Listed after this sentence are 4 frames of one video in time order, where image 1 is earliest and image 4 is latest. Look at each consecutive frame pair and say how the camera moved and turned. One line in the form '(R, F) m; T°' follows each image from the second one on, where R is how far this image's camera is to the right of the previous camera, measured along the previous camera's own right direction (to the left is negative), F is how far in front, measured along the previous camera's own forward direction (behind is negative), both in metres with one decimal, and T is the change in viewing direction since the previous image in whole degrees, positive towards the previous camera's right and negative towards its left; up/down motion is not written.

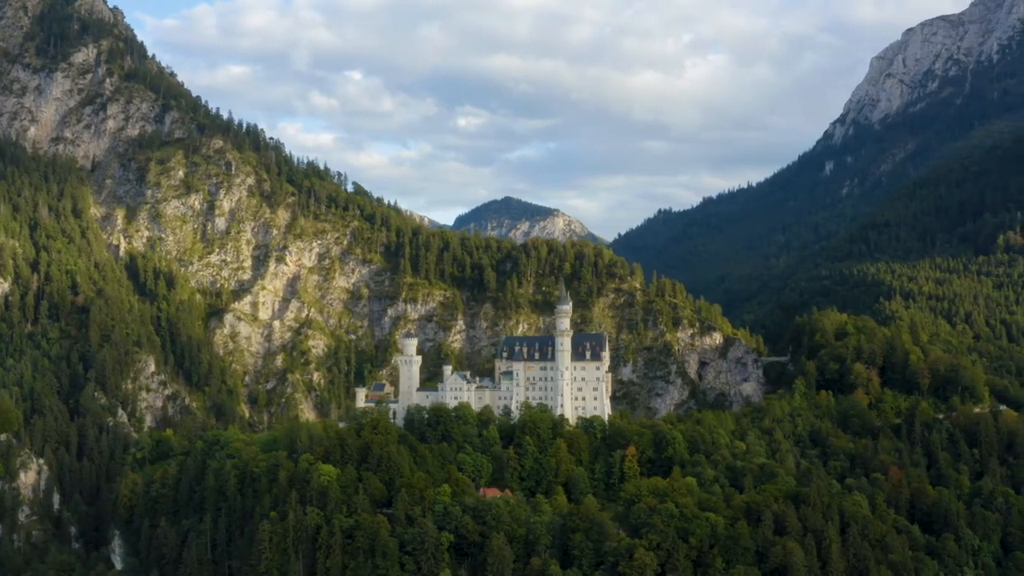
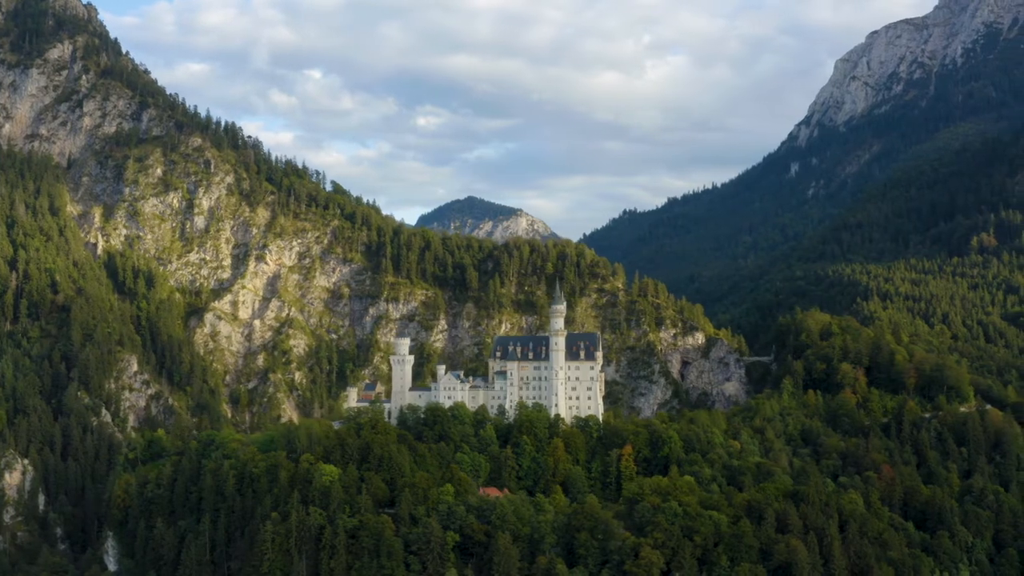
(-3.2, -0.2) m; +2°
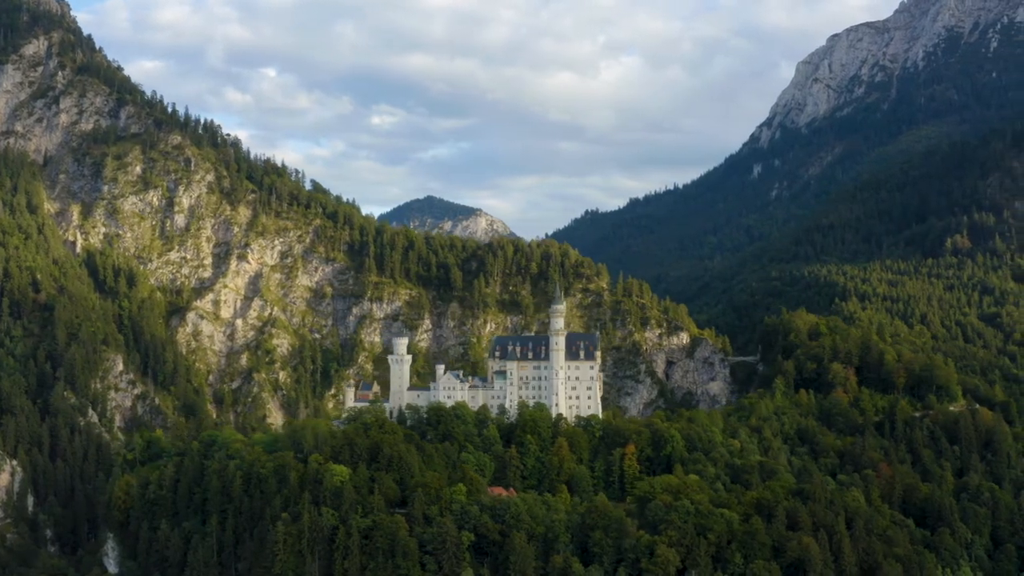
(-4.3, -0.2) m; +2°
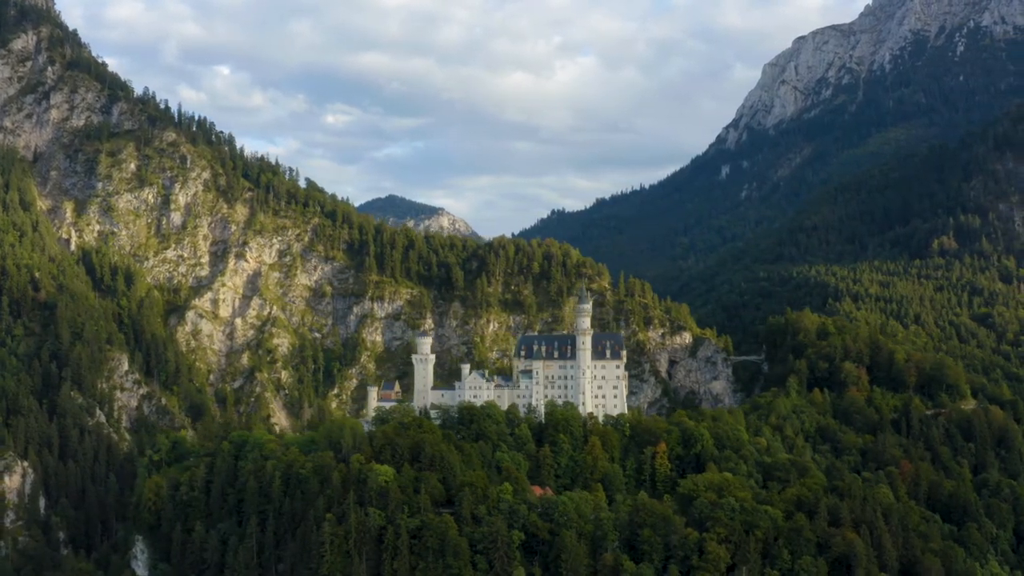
(-6.9, -0.5) m; +2°
